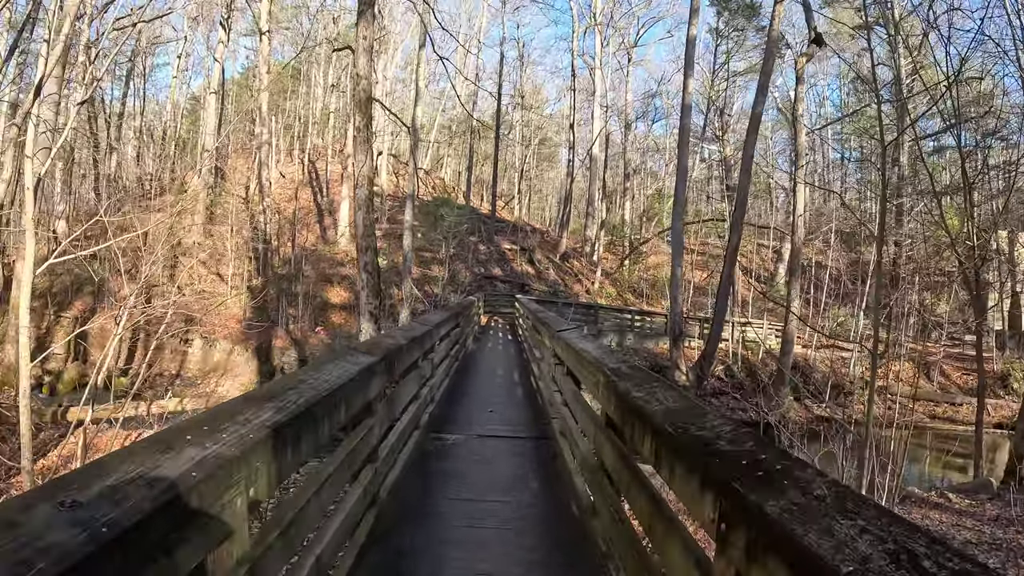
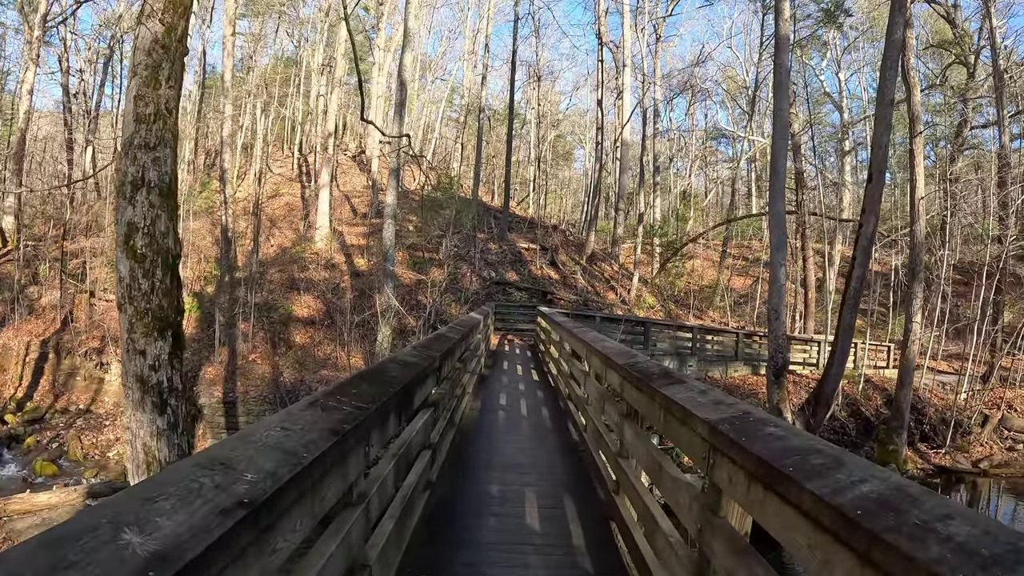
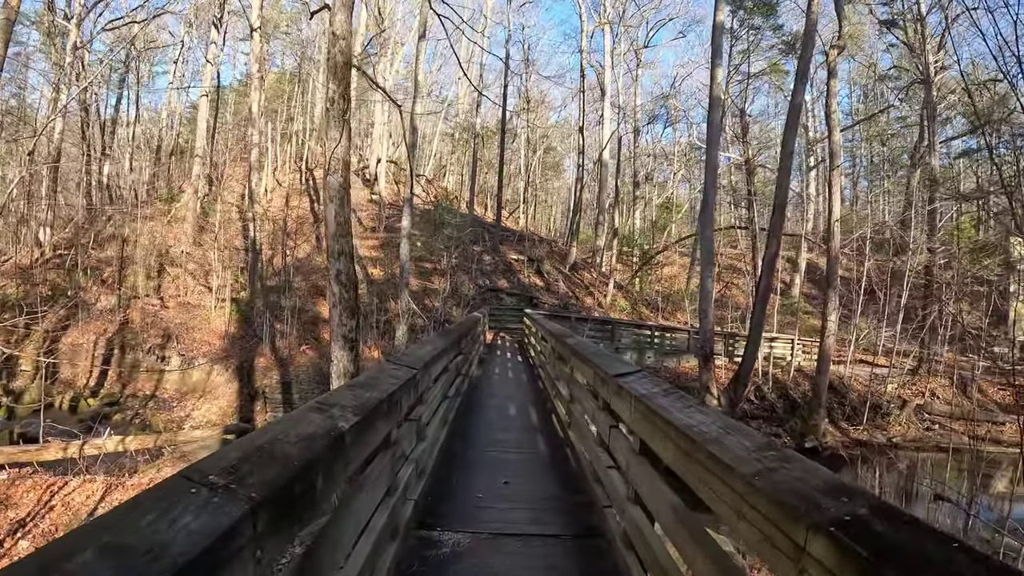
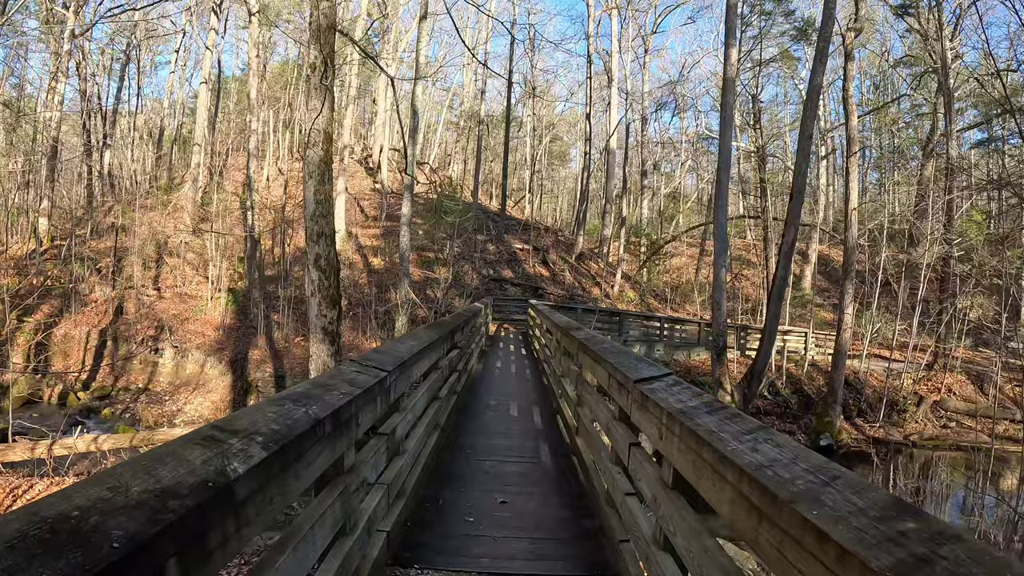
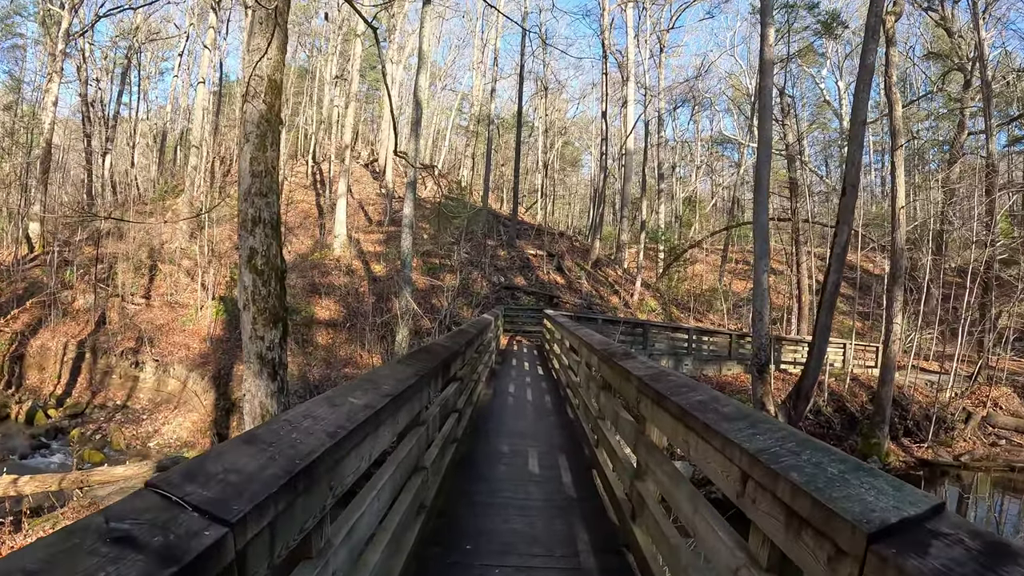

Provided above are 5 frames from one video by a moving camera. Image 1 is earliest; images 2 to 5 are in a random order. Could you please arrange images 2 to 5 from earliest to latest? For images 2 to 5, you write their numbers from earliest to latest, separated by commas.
3, 4, 5, 2
